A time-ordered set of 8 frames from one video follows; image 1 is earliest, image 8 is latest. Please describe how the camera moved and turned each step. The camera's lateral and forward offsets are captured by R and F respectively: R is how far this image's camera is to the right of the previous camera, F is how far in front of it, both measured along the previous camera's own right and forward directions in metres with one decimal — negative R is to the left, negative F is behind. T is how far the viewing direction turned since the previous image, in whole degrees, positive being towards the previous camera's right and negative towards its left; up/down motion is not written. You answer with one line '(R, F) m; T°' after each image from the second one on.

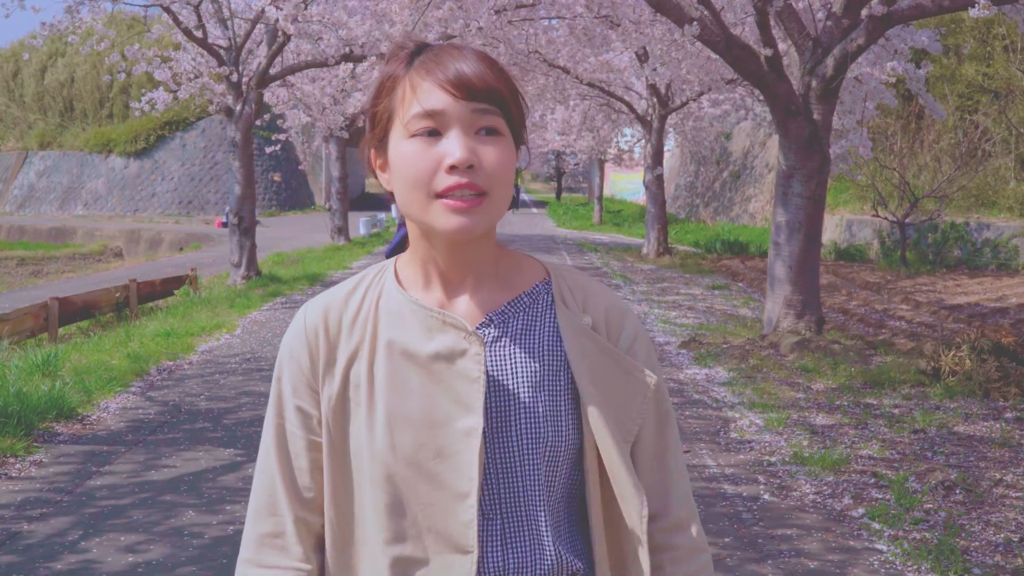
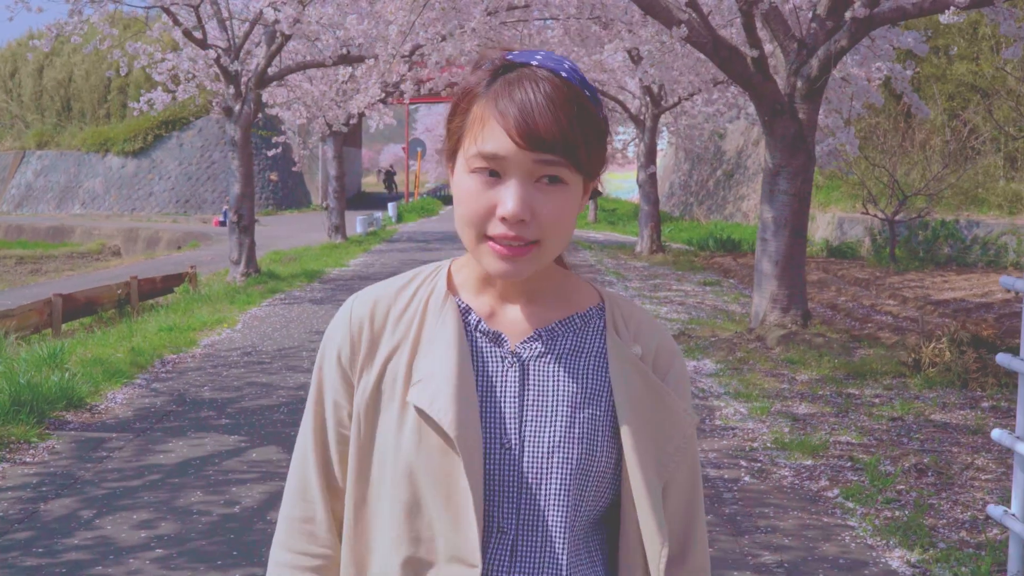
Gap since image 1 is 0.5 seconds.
(0.0, -0.2) m; 0°
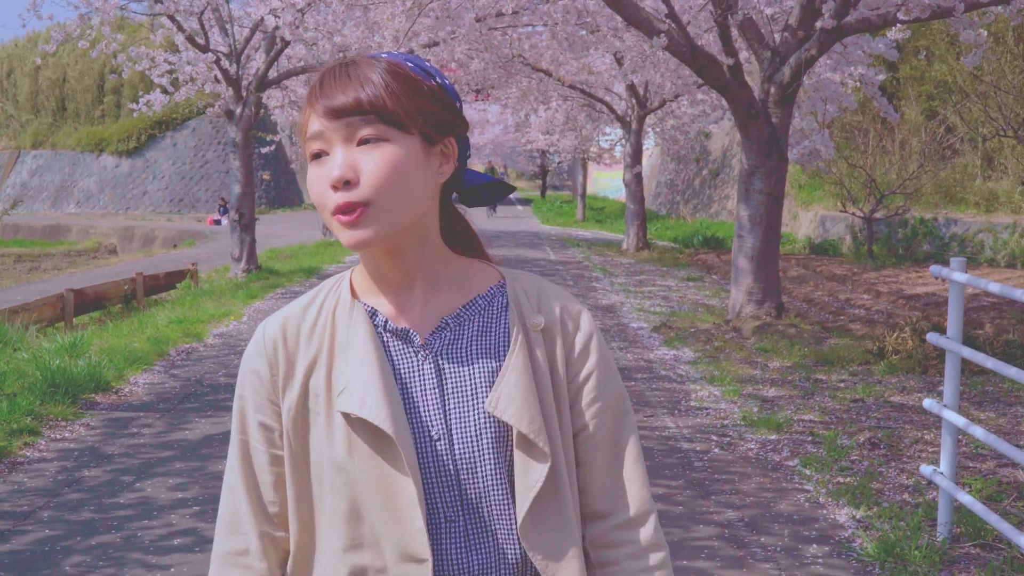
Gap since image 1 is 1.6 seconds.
(0.0, -0.6) m; 0°
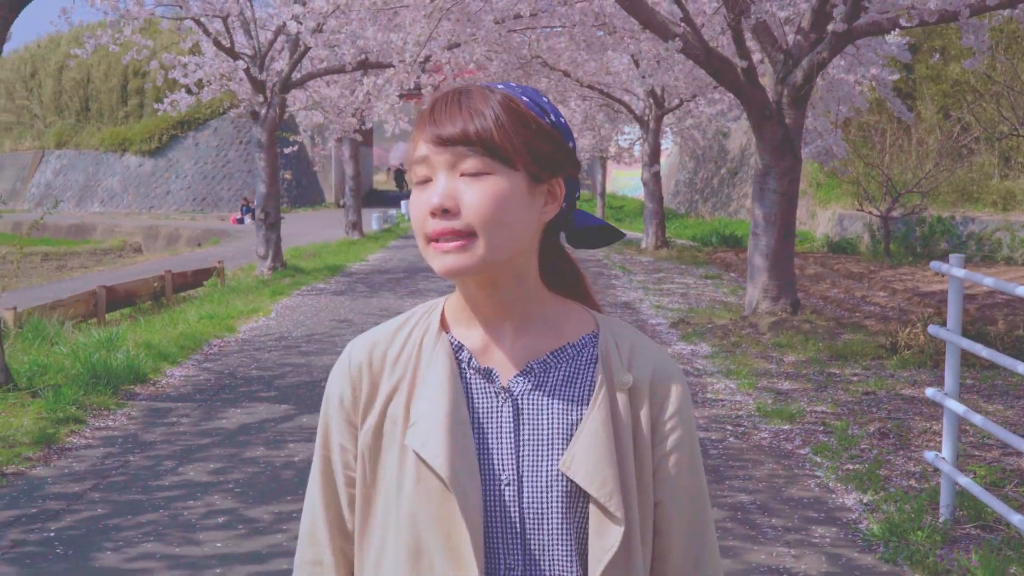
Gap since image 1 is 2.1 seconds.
(0.0, -0.3) m; -1°
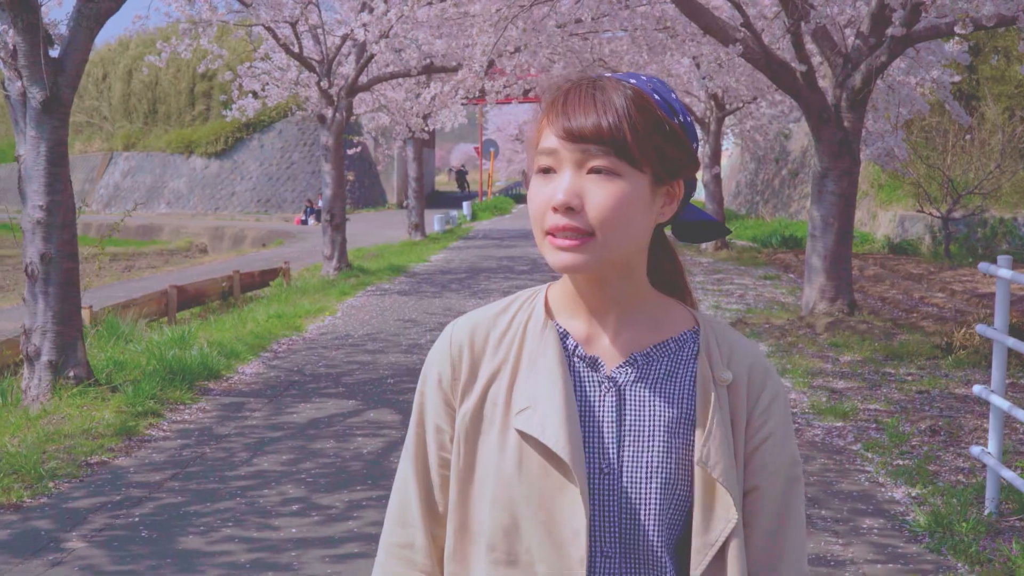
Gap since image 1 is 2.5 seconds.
(0.0, -0.3) m; -3°
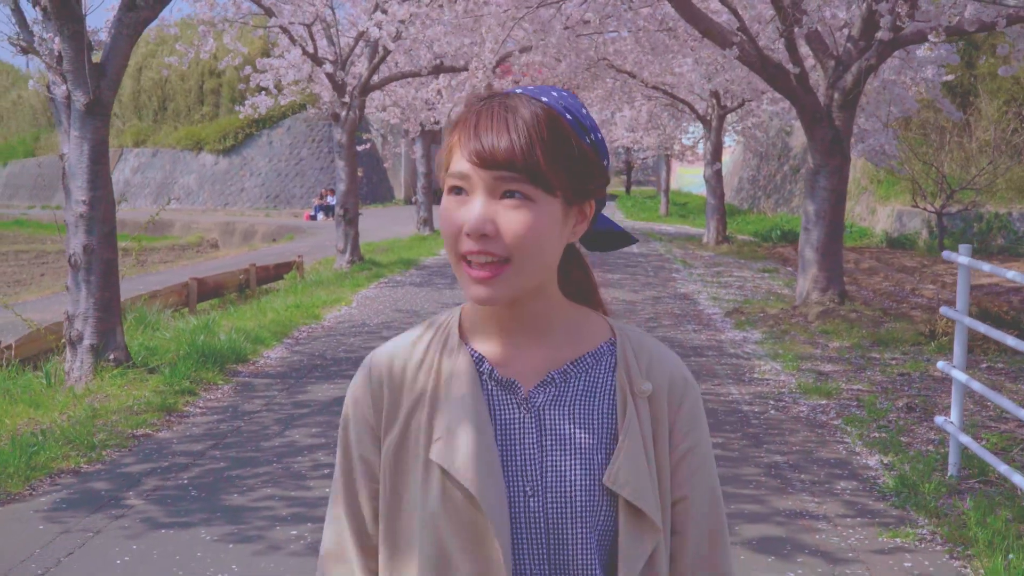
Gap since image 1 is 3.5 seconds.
(0.0, -0.6) m; 0°
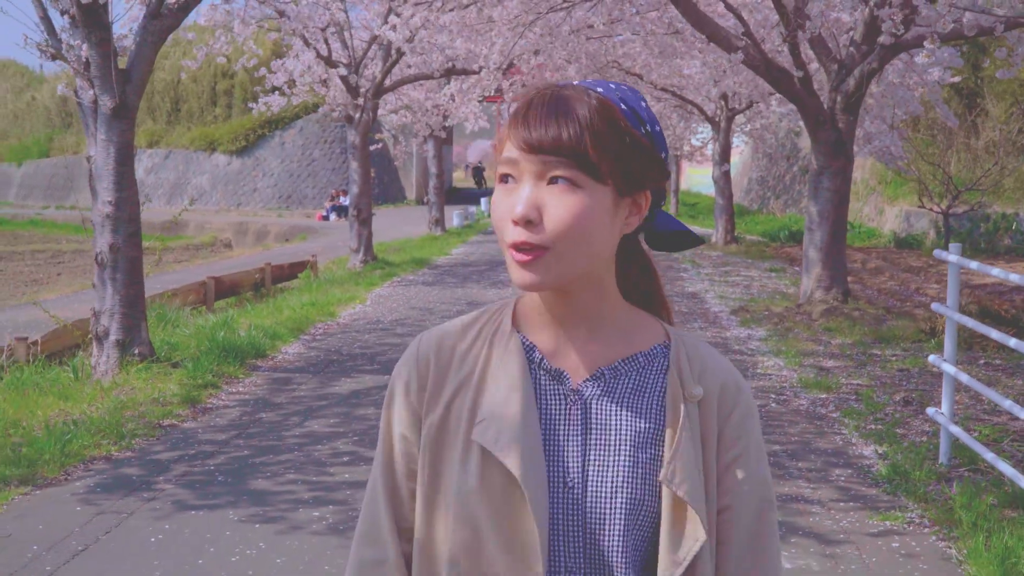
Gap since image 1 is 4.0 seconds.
(0.0, -0.3) m; -1°
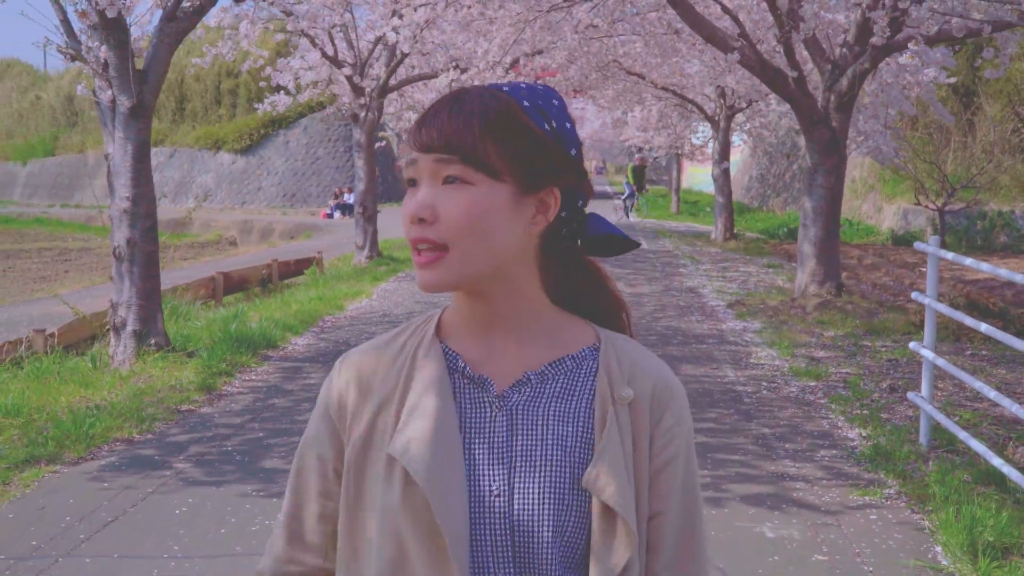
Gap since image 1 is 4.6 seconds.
(0.0, -0.3) m; 0°
